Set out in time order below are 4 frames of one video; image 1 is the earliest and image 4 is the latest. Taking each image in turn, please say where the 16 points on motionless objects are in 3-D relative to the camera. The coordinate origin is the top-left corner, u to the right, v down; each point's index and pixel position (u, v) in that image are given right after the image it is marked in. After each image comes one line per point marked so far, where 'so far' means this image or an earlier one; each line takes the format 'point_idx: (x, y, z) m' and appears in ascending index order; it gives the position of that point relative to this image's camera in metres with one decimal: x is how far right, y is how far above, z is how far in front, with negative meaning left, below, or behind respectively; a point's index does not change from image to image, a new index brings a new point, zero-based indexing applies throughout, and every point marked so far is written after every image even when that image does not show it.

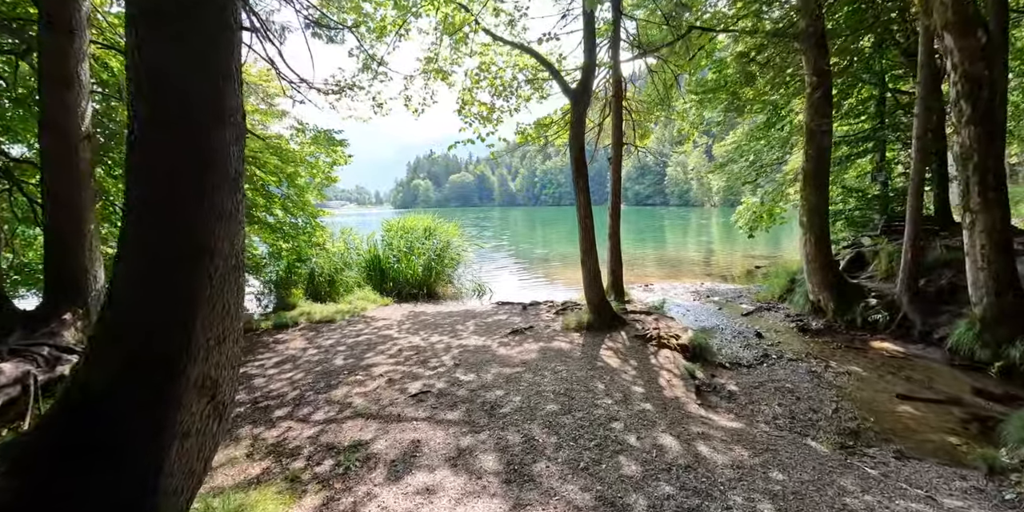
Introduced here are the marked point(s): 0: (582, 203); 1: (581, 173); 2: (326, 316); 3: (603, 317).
0: (+1.0, +0.7, +6.6) m
1: (+1.0, +1.2, +6.8) m
2: (-3.3, -1.1, +8.3) m
3: (+1.3, -0.9, +6.6) m
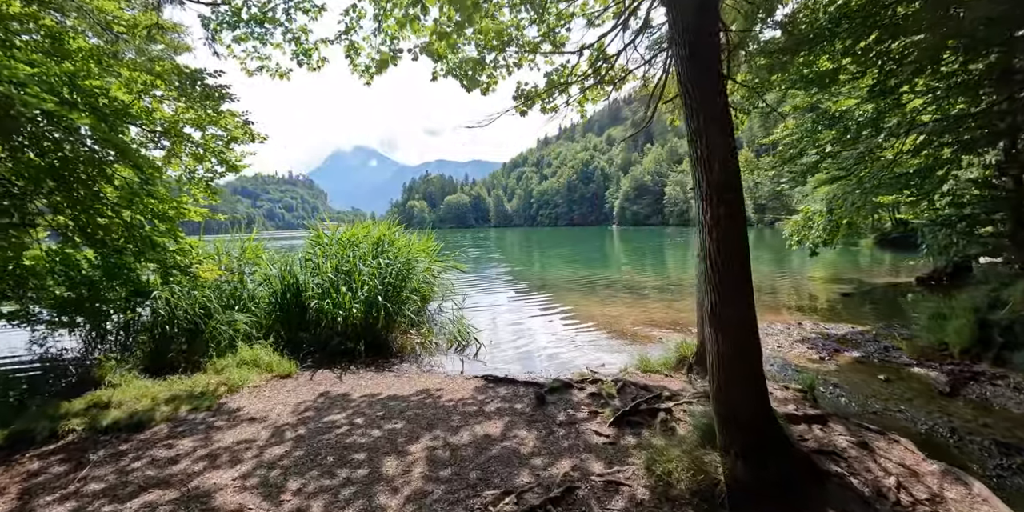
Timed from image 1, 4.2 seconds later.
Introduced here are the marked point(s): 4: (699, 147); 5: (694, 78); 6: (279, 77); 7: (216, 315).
0: (+1.0, +0.5, +2.5) m
1: (+1.0, +1.0, +2.7) m
2: (-3.3, -1.4, +4.1) m
3: (+1.3, -1.1, +2.4) m
4: (+1.0, +0.6, +2.4) m
5: (+0.9, +0.9, +2.4) m
6: (-3.6, +2.7, +7.2) m
7: (-3.6, -0.7, +5.8) m
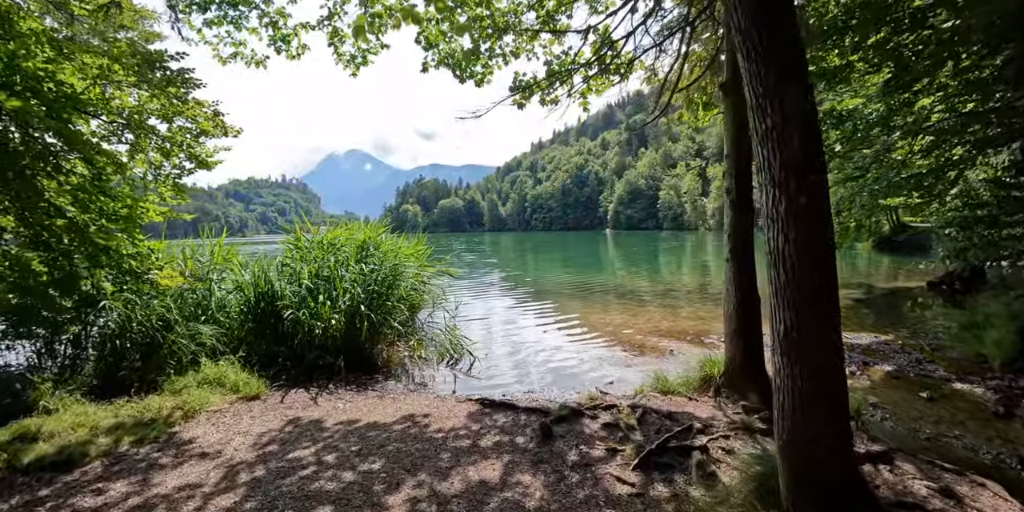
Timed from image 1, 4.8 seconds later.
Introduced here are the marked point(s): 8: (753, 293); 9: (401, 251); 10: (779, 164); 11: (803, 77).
0: (+1.0, +0.5, +1.9) m
1: (+1.0, +0.9, +2.2) m
2: (-3.2, -1.4, +3.5) m
3: (+1.3, -1.1, +1.8) m
4: (+1.0, +0.5, +1.8) m
5: (+0.9, +0.8, +1.8) m
6: (-3.6, +2.7, +6.6) m
7: (-3.7, -0.8, +5.2) m
8: (+1.9, -0.3, +3.7) m
9: (-1.6, +0.1, +6.8) m
10: (+1.0, +0.4, +1.9) m
11: (+1.1, +0.7, +1.8) m
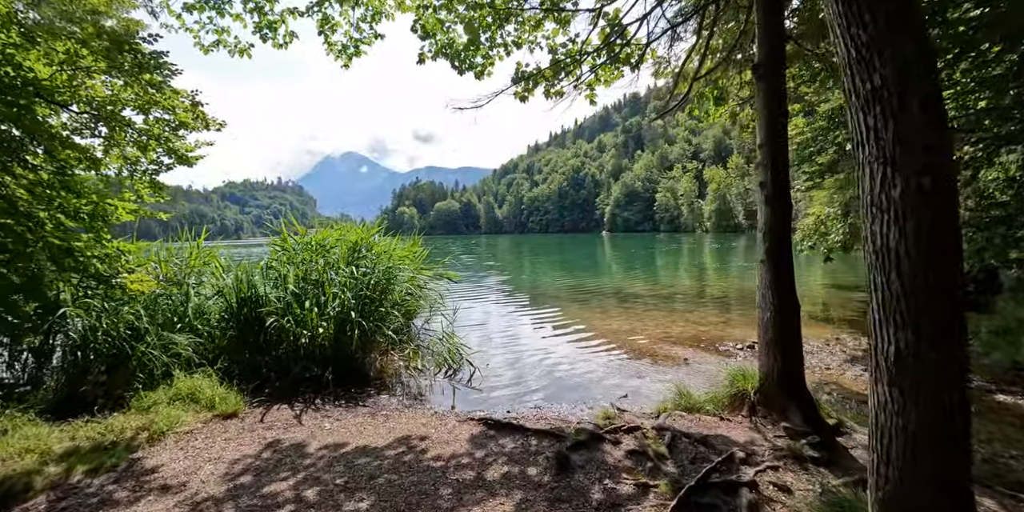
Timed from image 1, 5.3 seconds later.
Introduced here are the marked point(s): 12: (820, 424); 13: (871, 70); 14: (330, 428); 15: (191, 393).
0: (+1.1, +0.5, +1.5) m
1: (+1.1, +0.9, +1.7) m
2: (-3.2, -1.4, +3.0) m
3: (+1.4, -1.1, +1.4) m
4: (+1.1, +0.5, +1.4) m
5: (+1.0, +0.9, +1.4) m
6: (-3.6, +2.6, +6.2) m
7: (-3.6, -0.8, +4.7) m
8: (+1.9, -0.3, +3.3) m
9: (-1.6, 0.0, +6.3) m
10: (+1.0, +0.4, +1.5) m
11: (+1.1, +0.7, +1.4) m
12: (+2.0, -1.0, +3.1) m
13: (+1.0, +0.6, +1.4) m
14: (-1.5, -1.4, +3.8) m
15: (-3.0, -1.3, +4.4) m
